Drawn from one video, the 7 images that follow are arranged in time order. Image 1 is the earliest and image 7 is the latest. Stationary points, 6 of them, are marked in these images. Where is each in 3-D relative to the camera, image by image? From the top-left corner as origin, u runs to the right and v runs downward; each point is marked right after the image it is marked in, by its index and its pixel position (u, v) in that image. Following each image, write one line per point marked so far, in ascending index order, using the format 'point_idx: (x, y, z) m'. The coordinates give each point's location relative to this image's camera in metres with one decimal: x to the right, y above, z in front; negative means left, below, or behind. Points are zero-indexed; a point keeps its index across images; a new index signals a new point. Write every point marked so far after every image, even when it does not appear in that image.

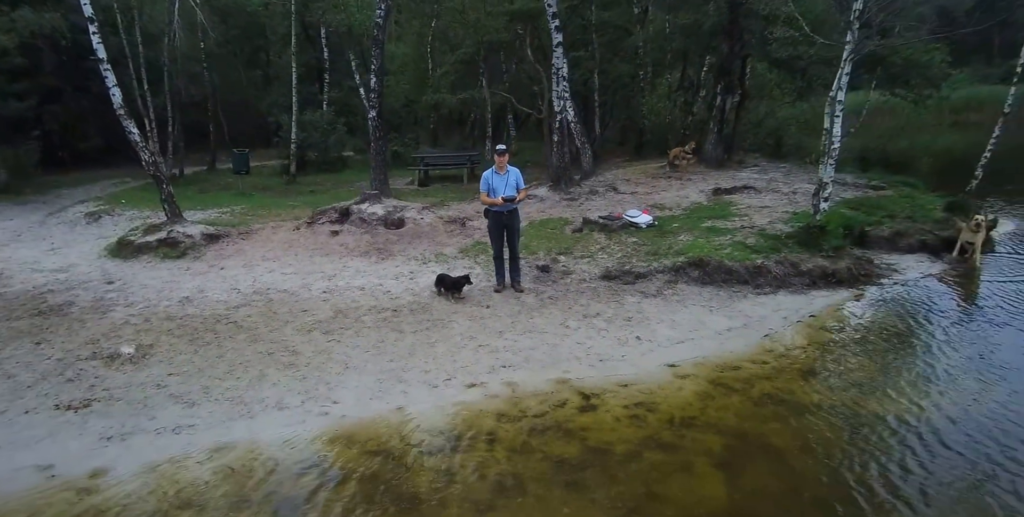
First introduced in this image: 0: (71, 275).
0: (-7.0, -0.3, +8.8) m
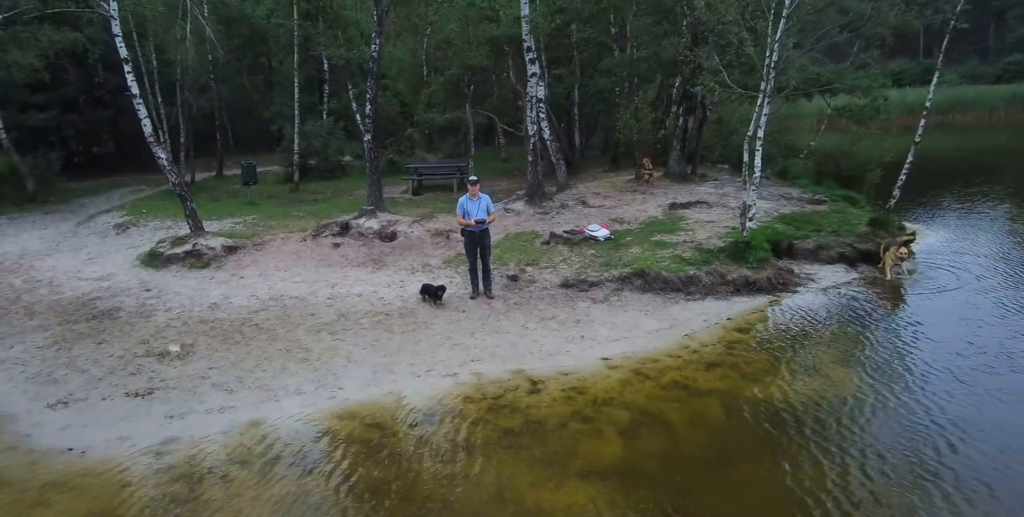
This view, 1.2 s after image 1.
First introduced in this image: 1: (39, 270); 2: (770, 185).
0: (-7.4, -0.5, +10.3) m
1: (-9.9, -0.3, +11.5) m
2: (+7.1, +1.9, +15.3) m
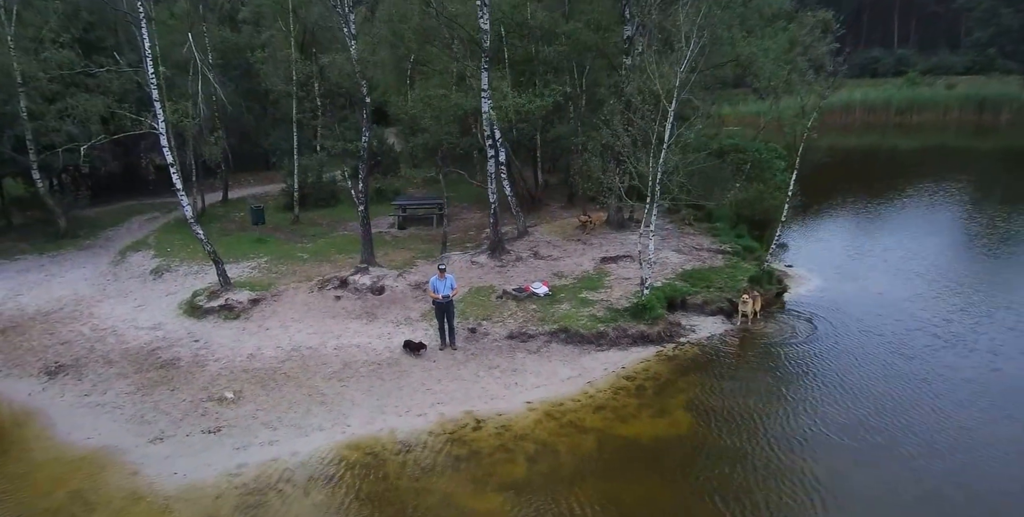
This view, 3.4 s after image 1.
0: (-8.4, -1.8, +13.4) m
1: (-10.9, -1.6, +14.6) m
2: (+6.0, +0.8, +18.7) m
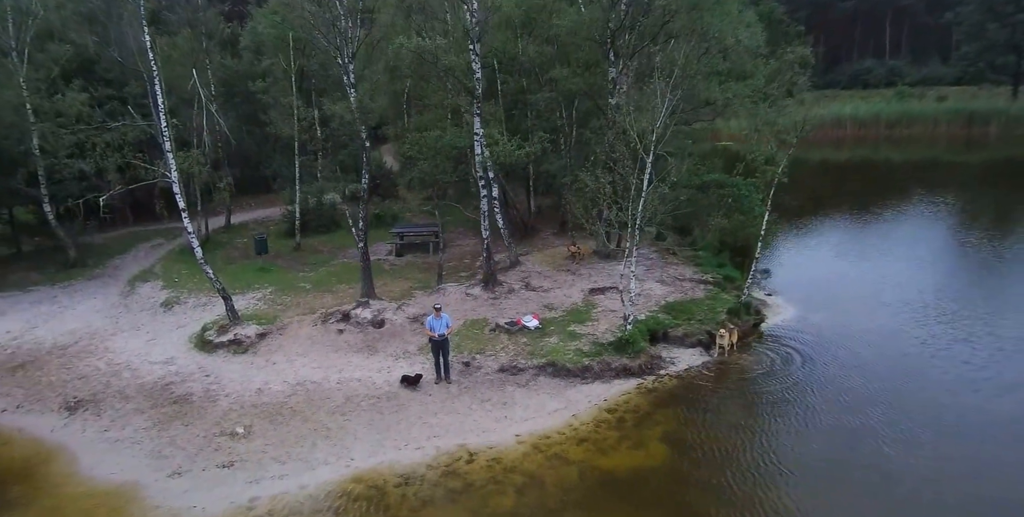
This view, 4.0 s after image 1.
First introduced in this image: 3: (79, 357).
0: (-8.6, -2.8, +14.3) m
1: (-11.1, -2.6, +15.4) m
2: (+5.8, -0.2, +19.6) m
3: (-11.9, -2.7, +15.3) m
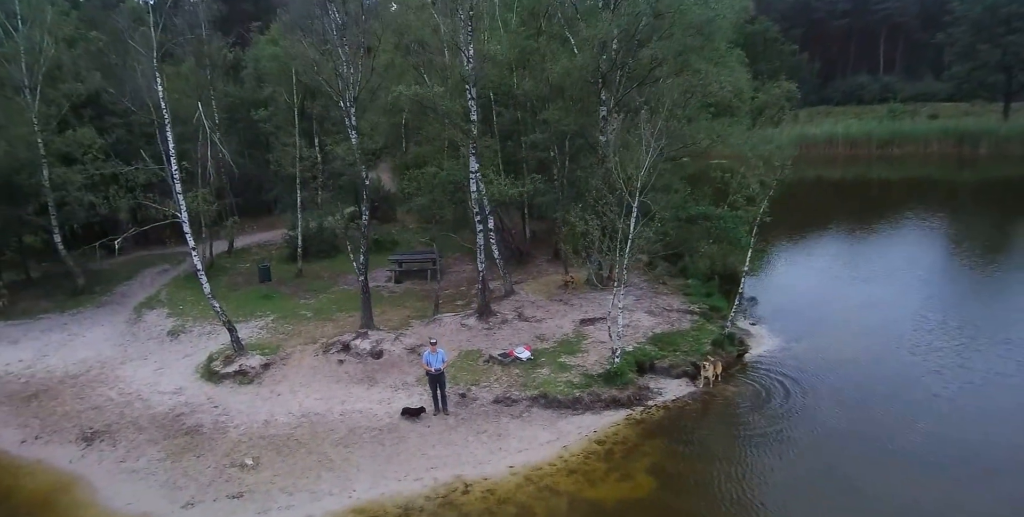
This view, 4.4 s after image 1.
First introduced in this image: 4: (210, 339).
0: (-8.7, -3.7, +14.9) m
1: (-11.2, -3.6, +16.1) m
2: (+5.6, -1.3, +20.4) m
3: (-12.1, -3.7, +15.9) m
4: (-10.0, -2.7, +18.3) m
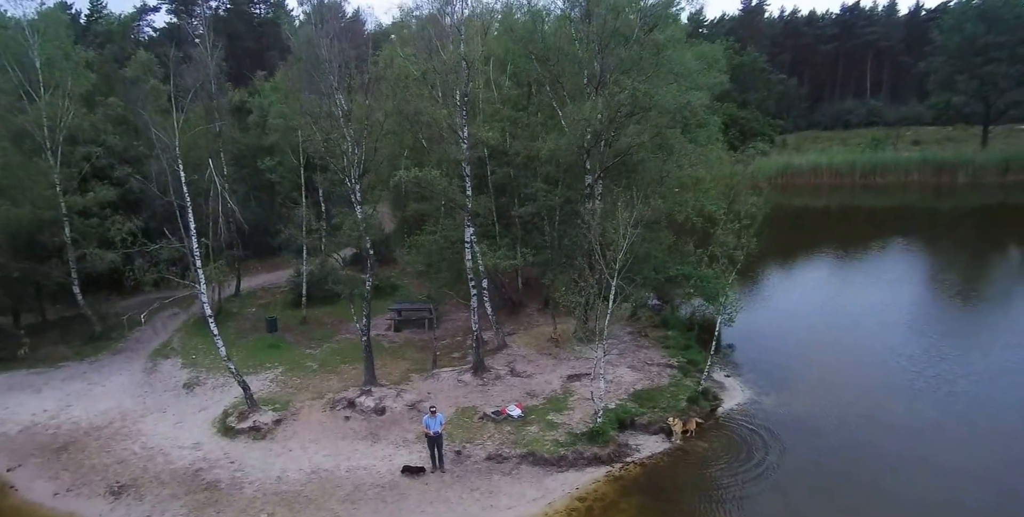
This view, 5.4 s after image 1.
0: (-9.0, -5.7, +16.3) m
1: (-11.5, -5.6, +17.4) m
2: (+5.3, -3.4, +21.9) m
3: (-12.3, -5.7, +17.2) m
4: (-10.3, -4.7, +19.6) m
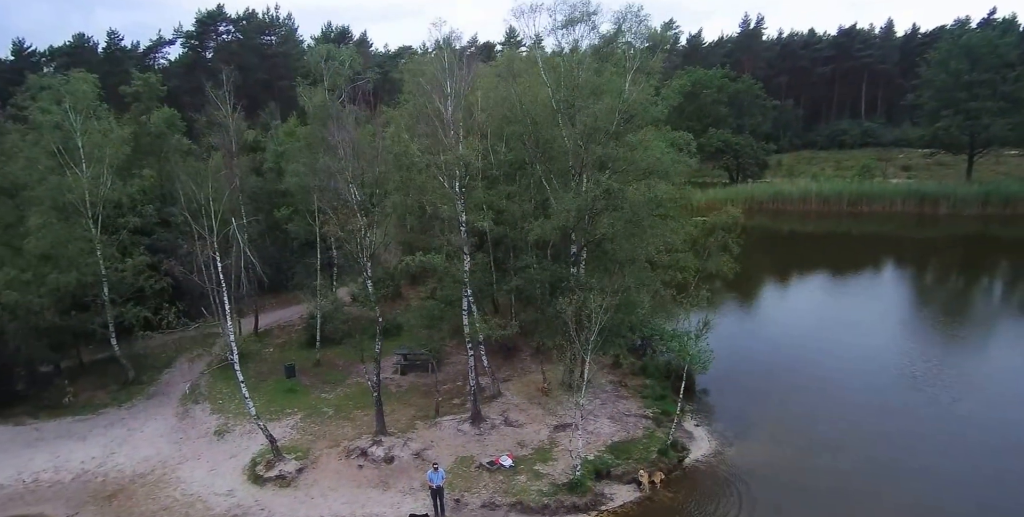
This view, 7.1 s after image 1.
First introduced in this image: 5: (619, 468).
0: (-9.3, -8.2, +18.8) m
1: (-11.8, -8.0, +20.0) m
2: (+5.0, -6.0, +24.4) m
3: (-12.6, -8.1, +19.8) m
4: (-10.5, -7.2, +22.2) m
5: (+3.8, -7.4, +19.7) m
